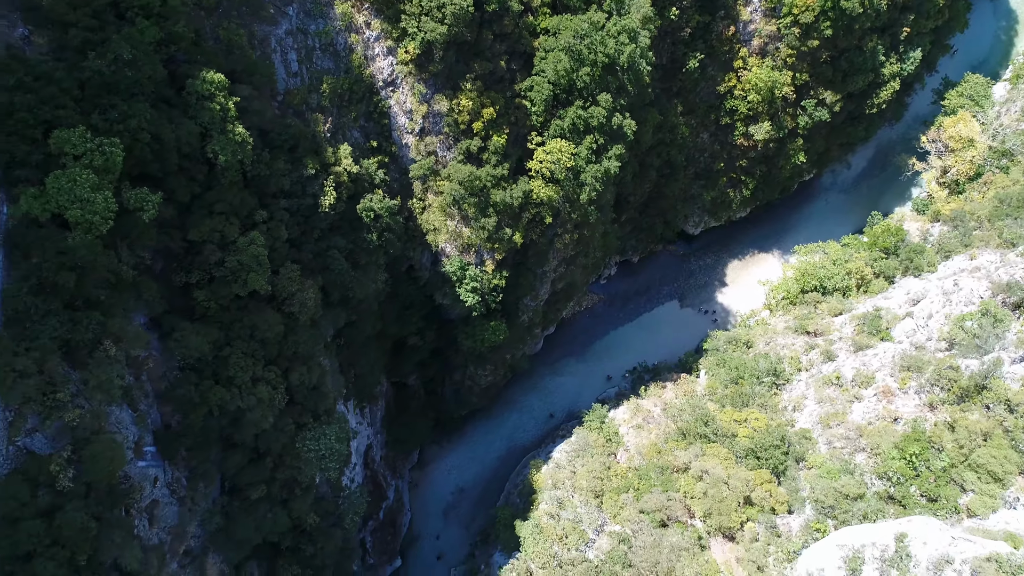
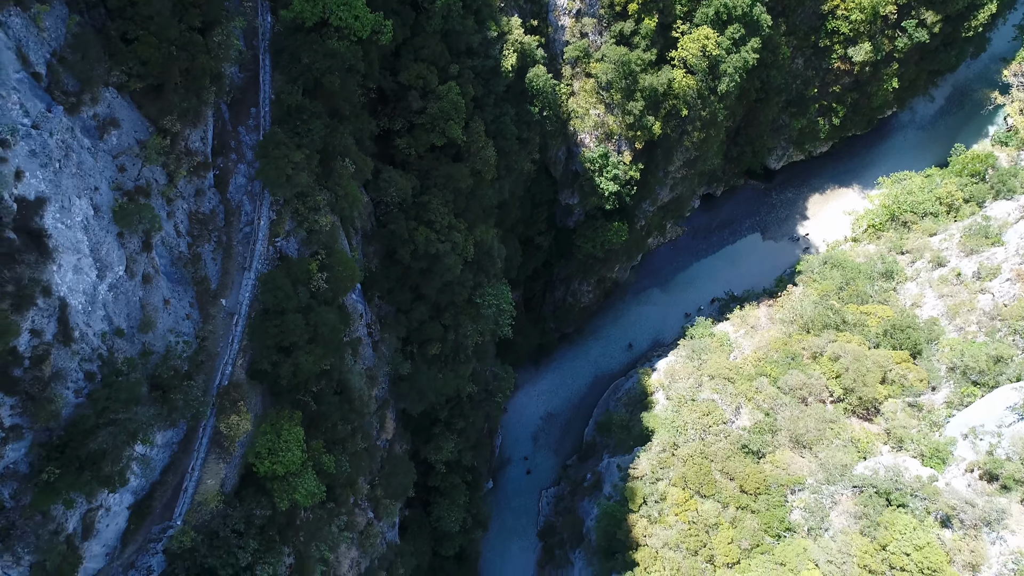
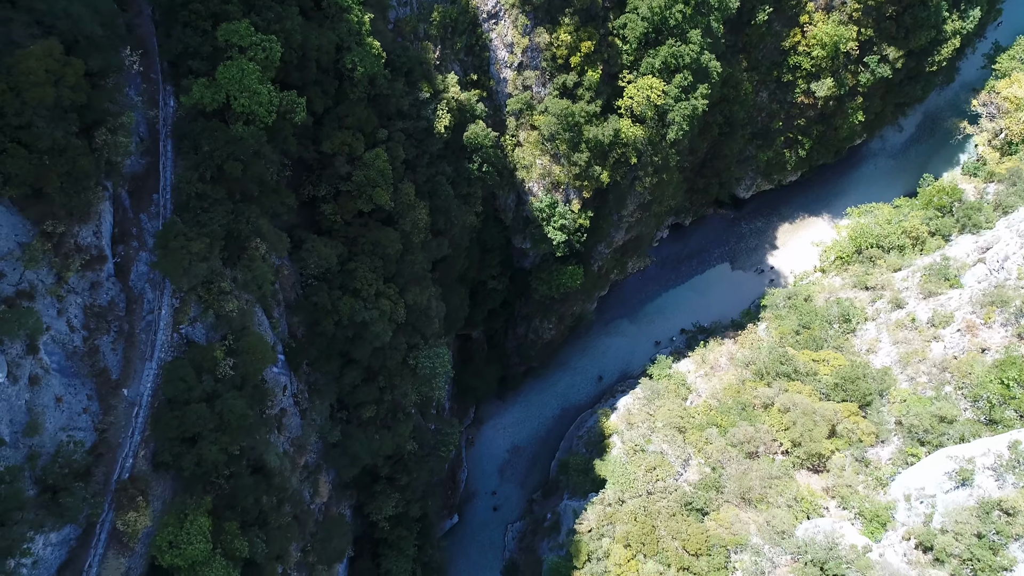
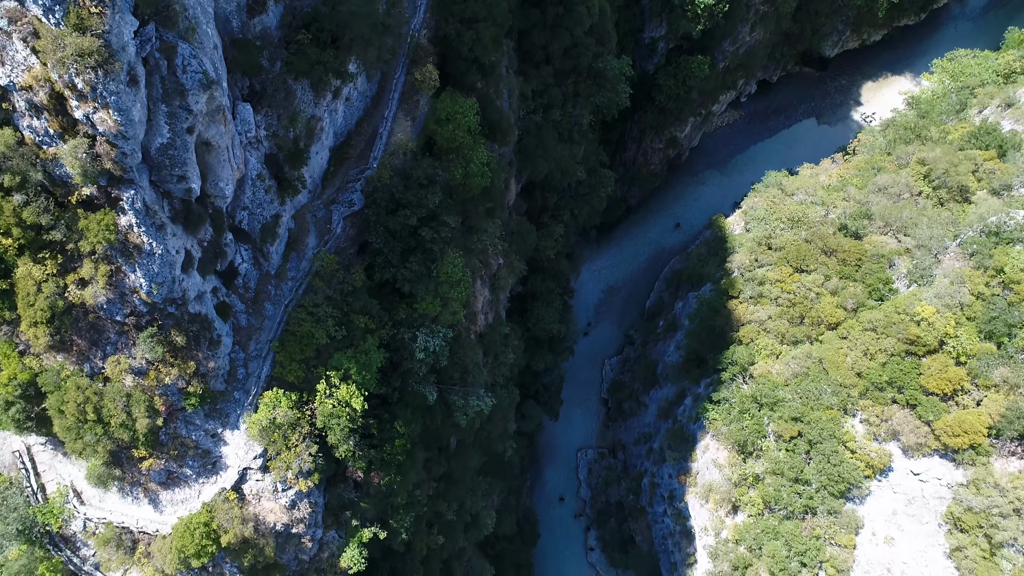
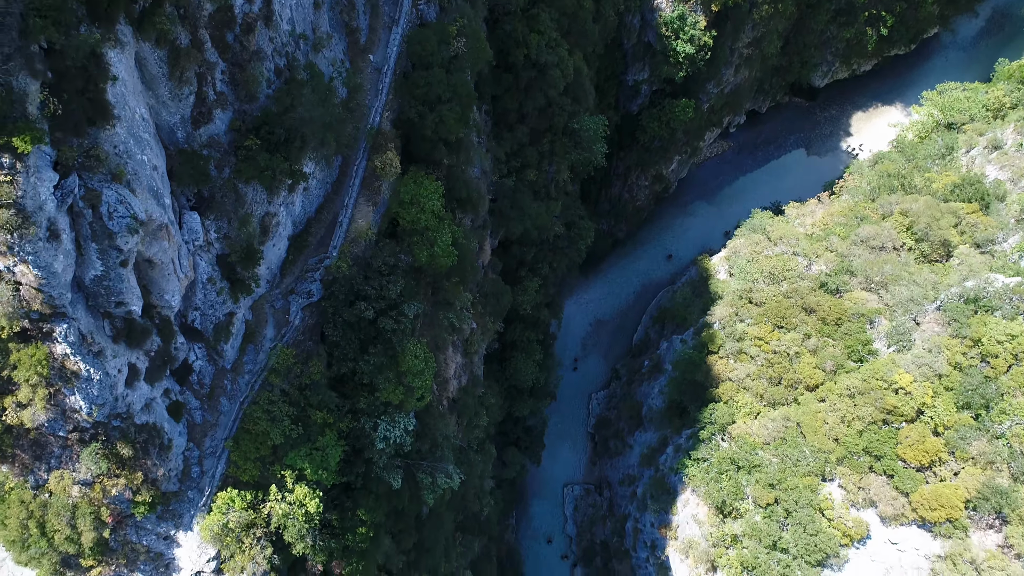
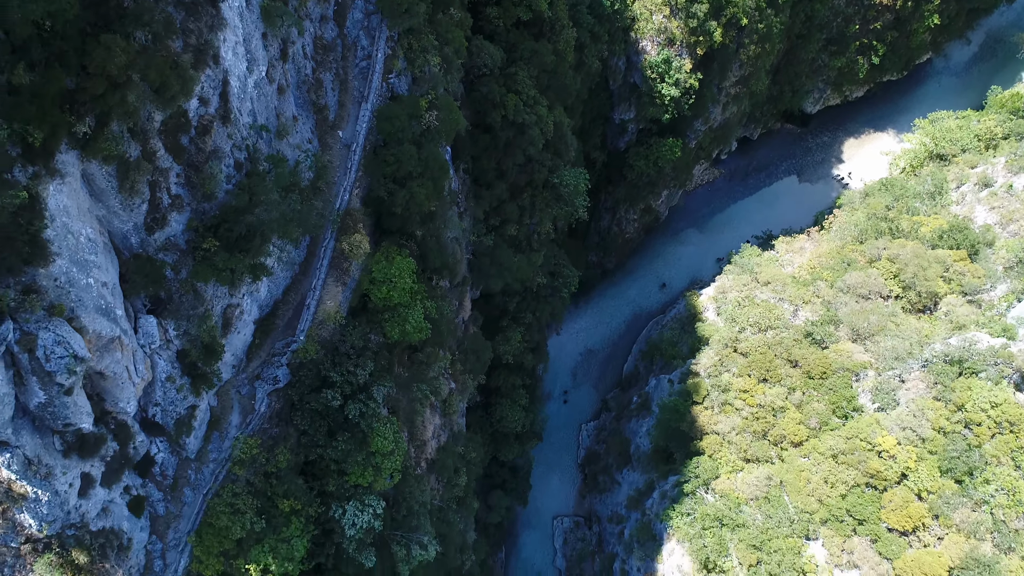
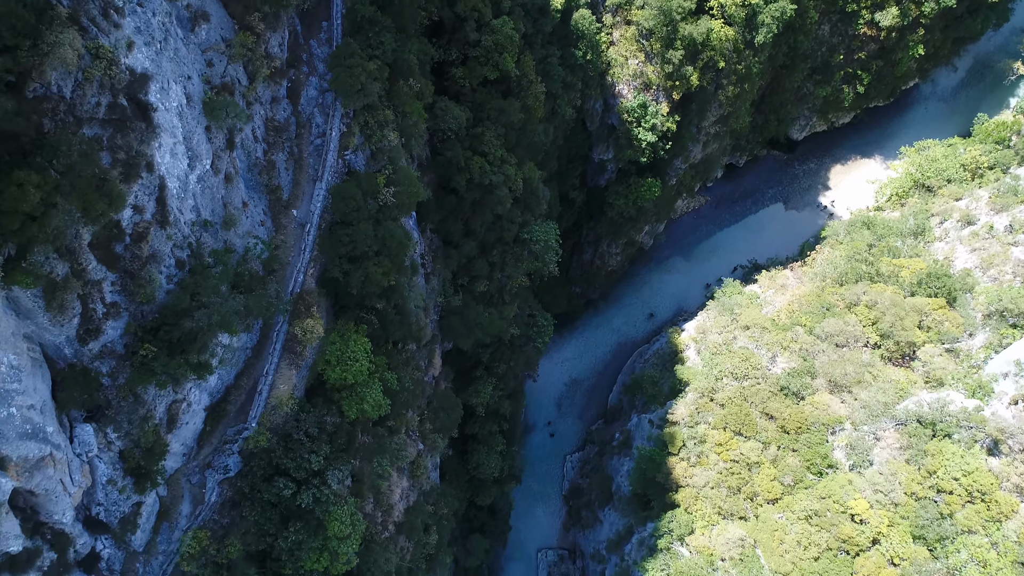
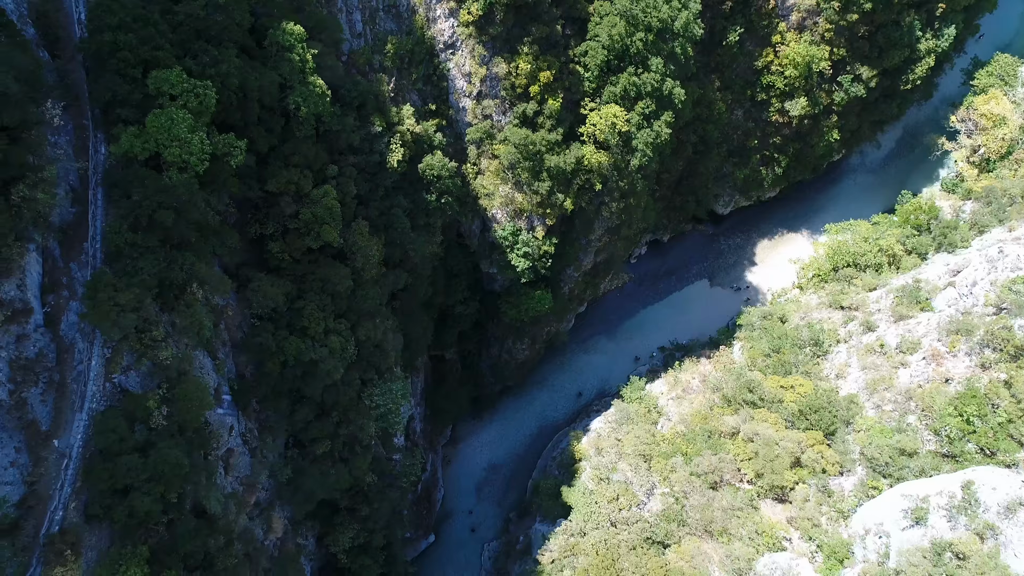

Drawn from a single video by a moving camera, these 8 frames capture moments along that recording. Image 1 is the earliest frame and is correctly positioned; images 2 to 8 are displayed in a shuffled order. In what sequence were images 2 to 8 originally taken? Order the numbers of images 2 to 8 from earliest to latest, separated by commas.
8, 3, 2, 7, 6, 5, 4
